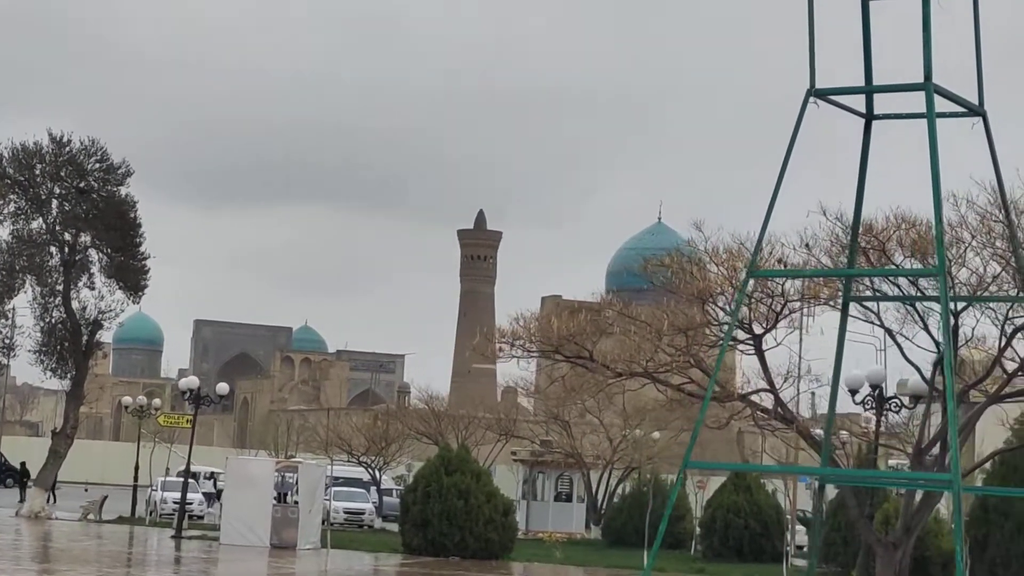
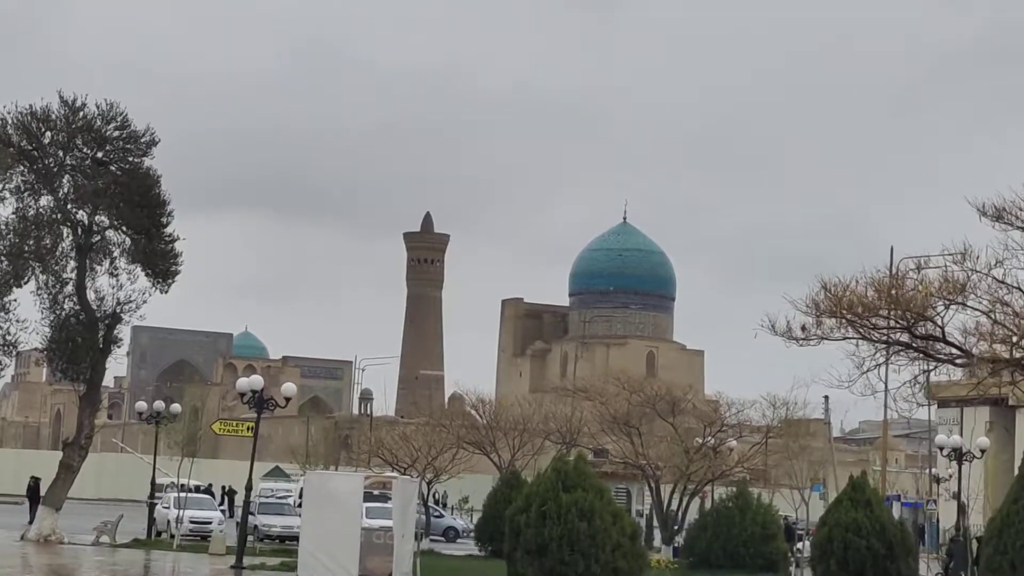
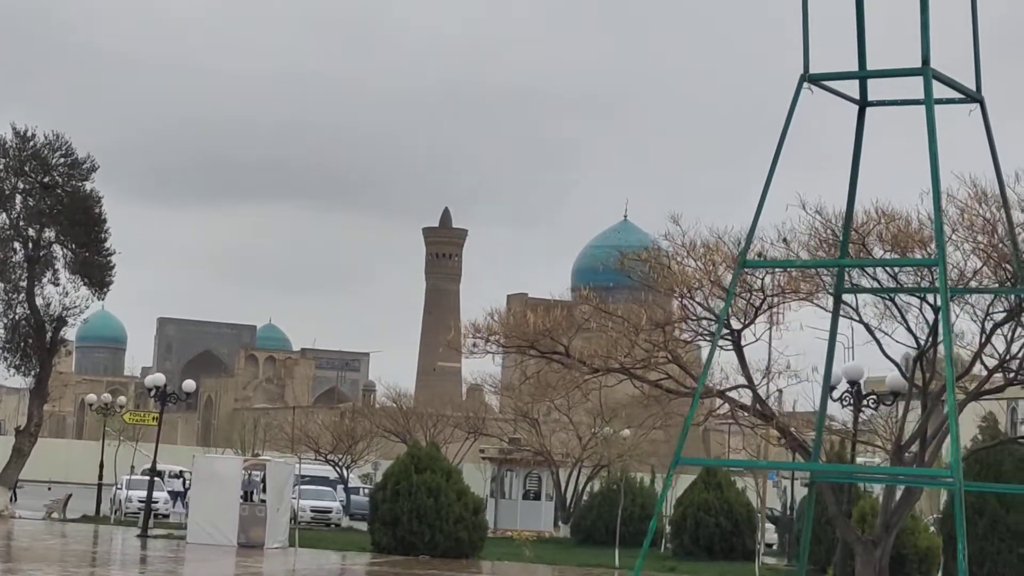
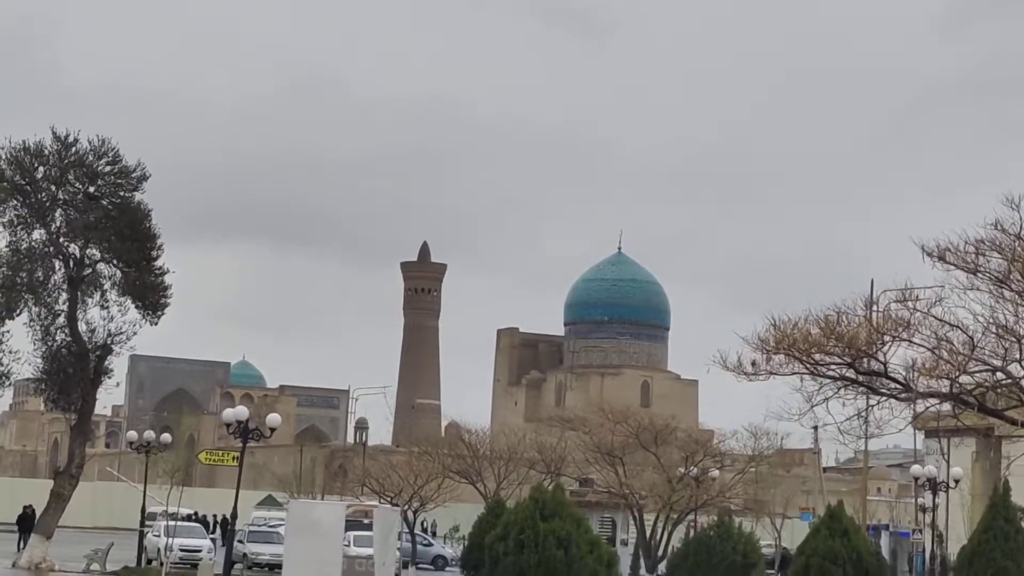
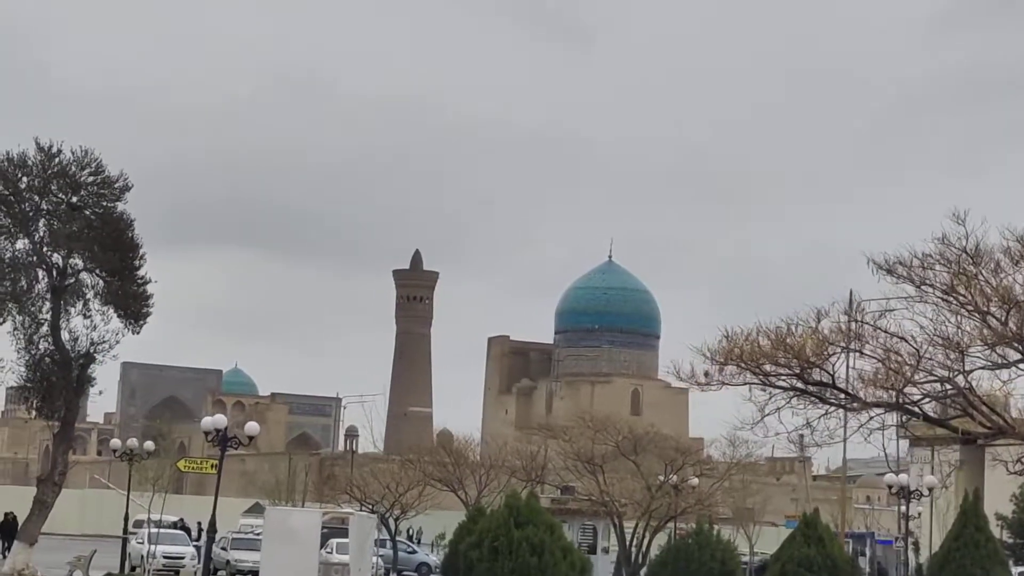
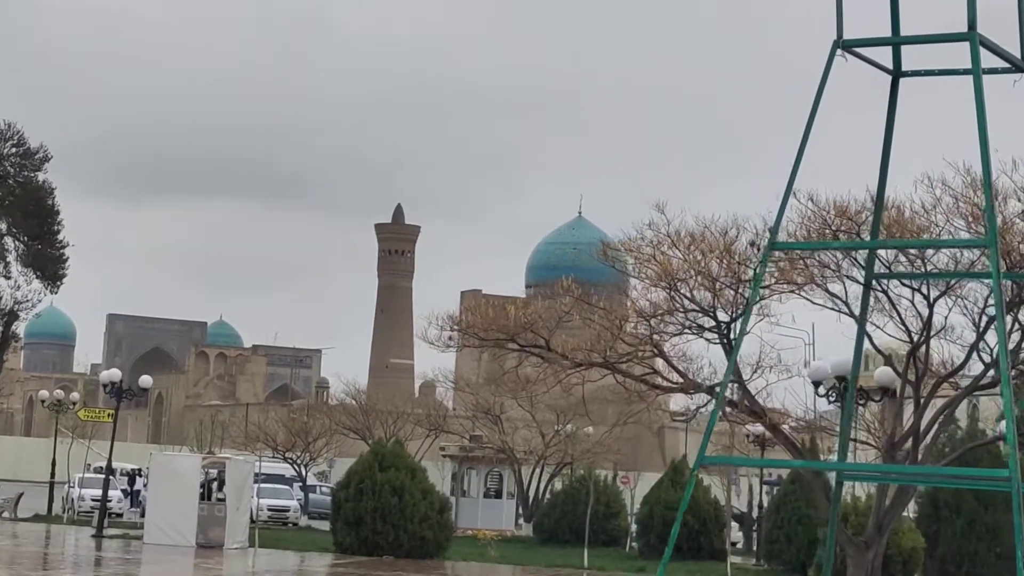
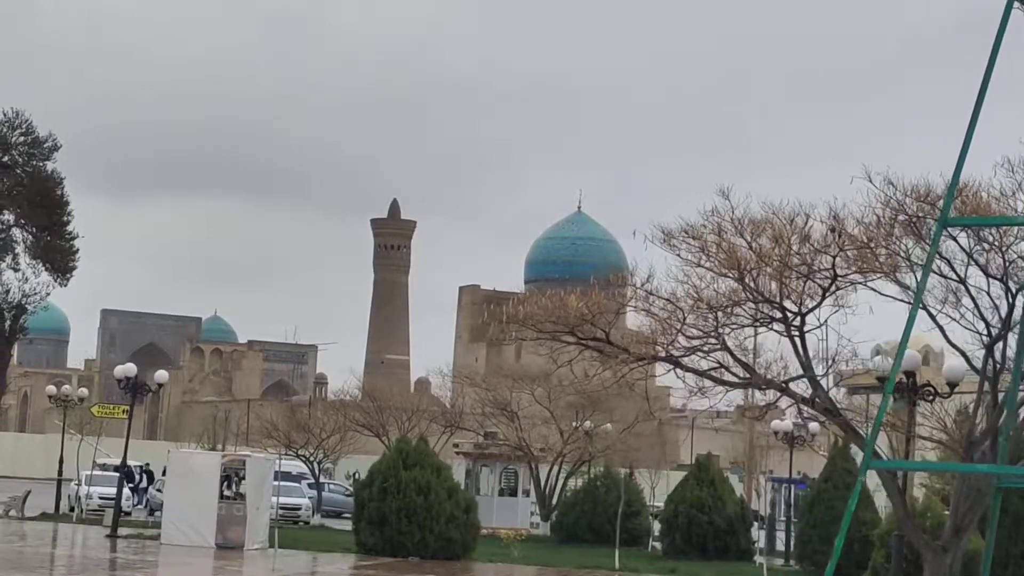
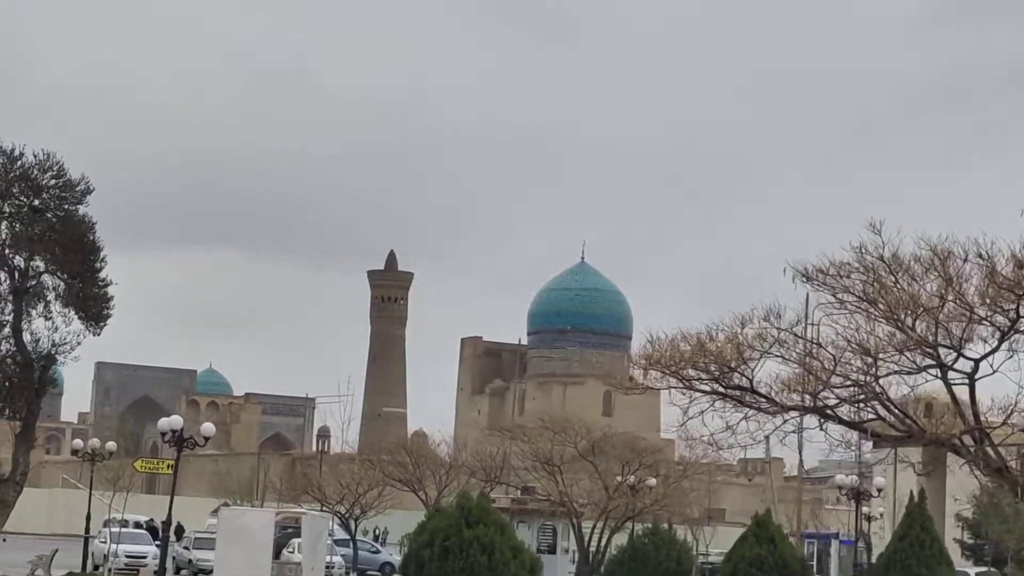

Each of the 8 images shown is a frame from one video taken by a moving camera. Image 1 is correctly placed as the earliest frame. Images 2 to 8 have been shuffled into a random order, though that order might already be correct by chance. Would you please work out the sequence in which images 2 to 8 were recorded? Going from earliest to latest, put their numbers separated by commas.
3, 6, 7, 8, 5, 4, 2
